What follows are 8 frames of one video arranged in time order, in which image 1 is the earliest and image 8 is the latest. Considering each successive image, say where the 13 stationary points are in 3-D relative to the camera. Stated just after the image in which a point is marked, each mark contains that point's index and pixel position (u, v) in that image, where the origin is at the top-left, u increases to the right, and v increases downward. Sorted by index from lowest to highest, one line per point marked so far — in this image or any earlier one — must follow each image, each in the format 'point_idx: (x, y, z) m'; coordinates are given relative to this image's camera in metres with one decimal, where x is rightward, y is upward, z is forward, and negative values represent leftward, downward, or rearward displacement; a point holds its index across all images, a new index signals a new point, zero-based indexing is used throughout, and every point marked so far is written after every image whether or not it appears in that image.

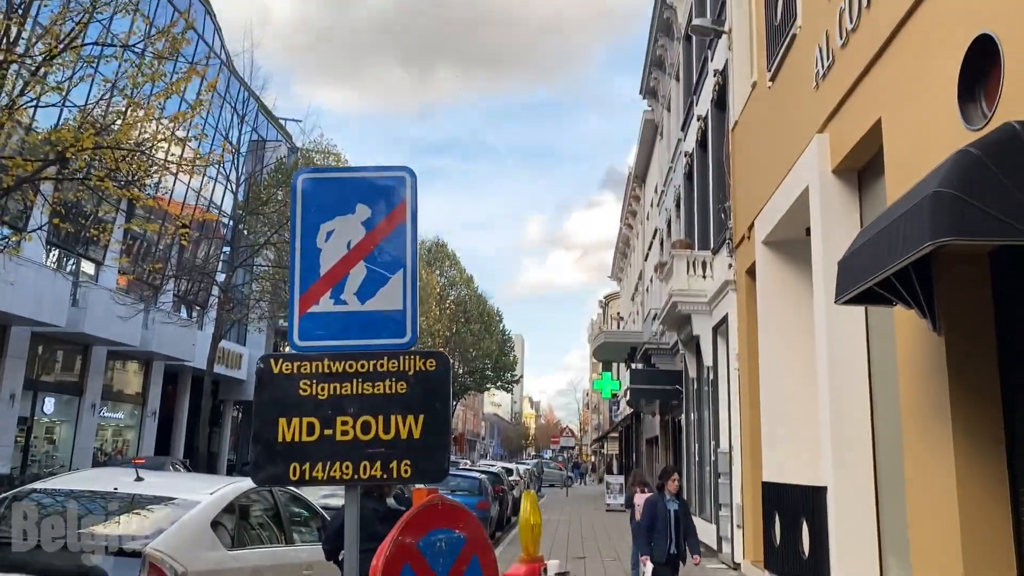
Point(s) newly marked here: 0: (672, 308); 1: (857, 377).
0: (+3.1, -0.4, +14.8) m
1: (+3.3, -0.8, +7.5) m
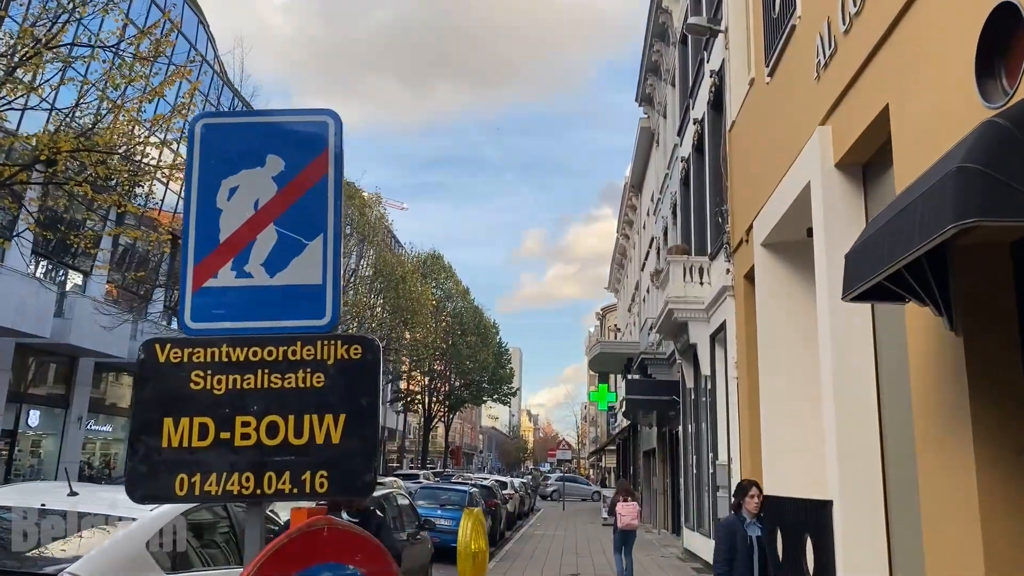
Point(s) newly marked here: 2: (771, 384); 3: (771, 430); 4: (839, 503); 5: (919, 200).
0: (+2.9, -0.5, +14.3) m
1: (+3.2, -0.8, +7.0) m
2: (+3.1, -1.1, +9.3) m
3: (+3.1, -1.7, +9.3) m
4: (+2.9, -1.9, +6.9) m
5: (+2.2, +0.5, +4.1) m
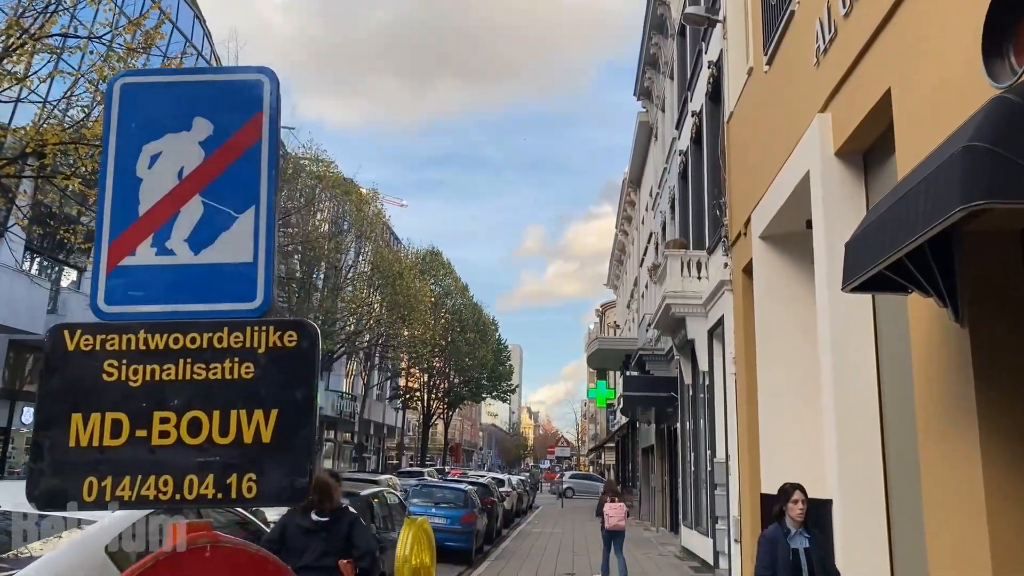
0: (+2.8, -0.4, +14.1) m
1: (+3.1, -0.8, +6.8) m
2: (+3.0, -1.1, +9.1) m
3: (+3.0, -1.6, +9.1) m
4: (+2.8, -1.8, +6.6) m
5: (+2.1, +0.5, +3.8) m
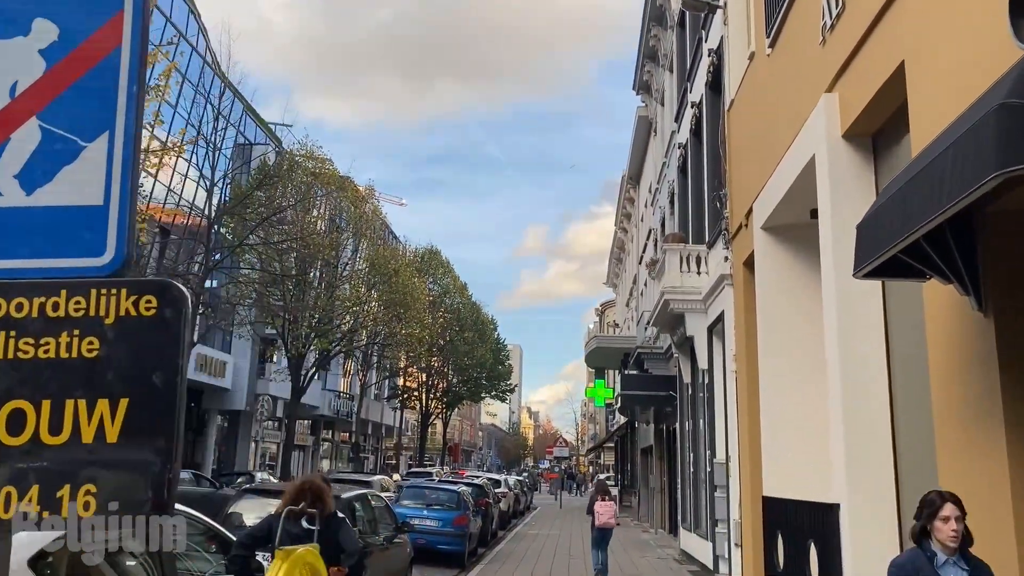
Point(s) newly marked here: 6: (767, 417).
0: (+2.7, -0.3, +13.7) m
1: (+3.0, -0.7, +6.4) m
2: (+2.9, -1.0, +8.7) m
3: (+2.9, -1.5, +8.6) m
4: (+2.7, -1.7, +6.2) m
5: (+1.9, +0.6, +3.4) m
6: (+2.9, -1.5, +8.7) m
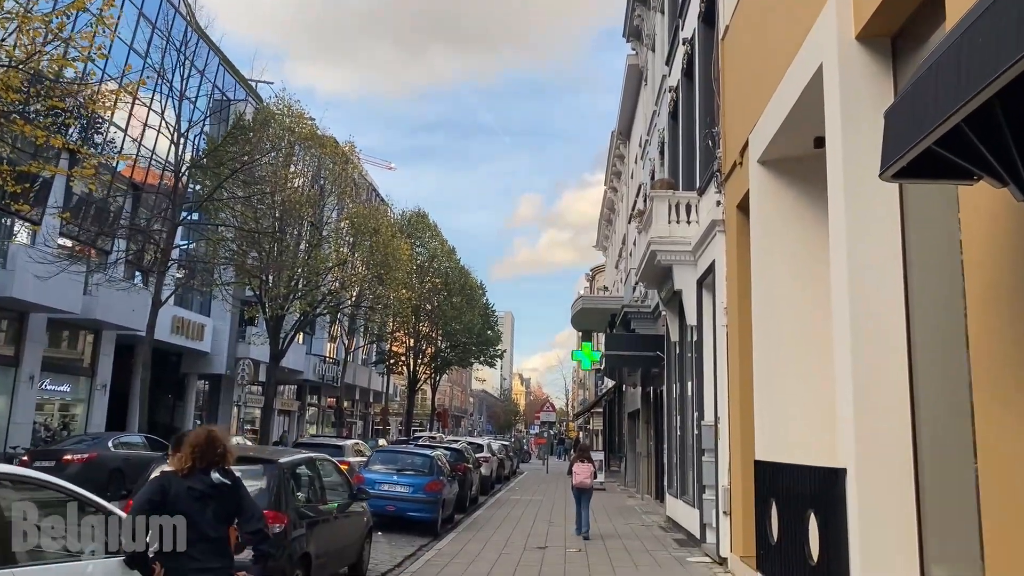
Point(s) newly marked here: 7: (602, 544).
0: (+2.3, +0.5, +12.7) m
1: (+2.6, -0.2, +5.4) m
2: (+2.6, -0.4, +7.7) m
3: (+2.5, -0.9, +7.7) m
4: (+2.4, -1.2, +5.3) m
5: (+1.6, +1.0, +2.4) m
6: (+2.5, -0.9, +7.8) m
7: (+1.4, -4.1, +12.3) m
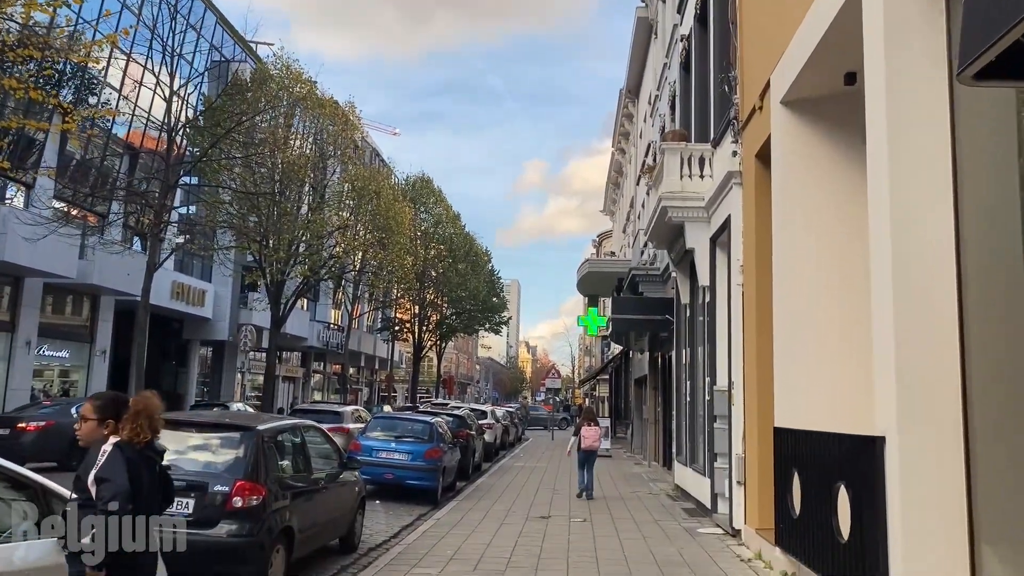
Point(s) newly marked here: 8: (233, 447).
0: (+2.3, +1.1, +12.0) m
1: (+2.6, +0.1, +4.8) m
2: (+2.6, 0.0, +7.1) m
3: (+2.5, -0.5, +7.1) m
4: (+2.3, -0.9, +4.7) m
5: (+1.6, +1.2, +1.7) m
6: (+2.5, -0.4, +7.1) m
7: (+1.5, -3.4, +11.8) m
8: (-2.3, -1.3, +6.5) m
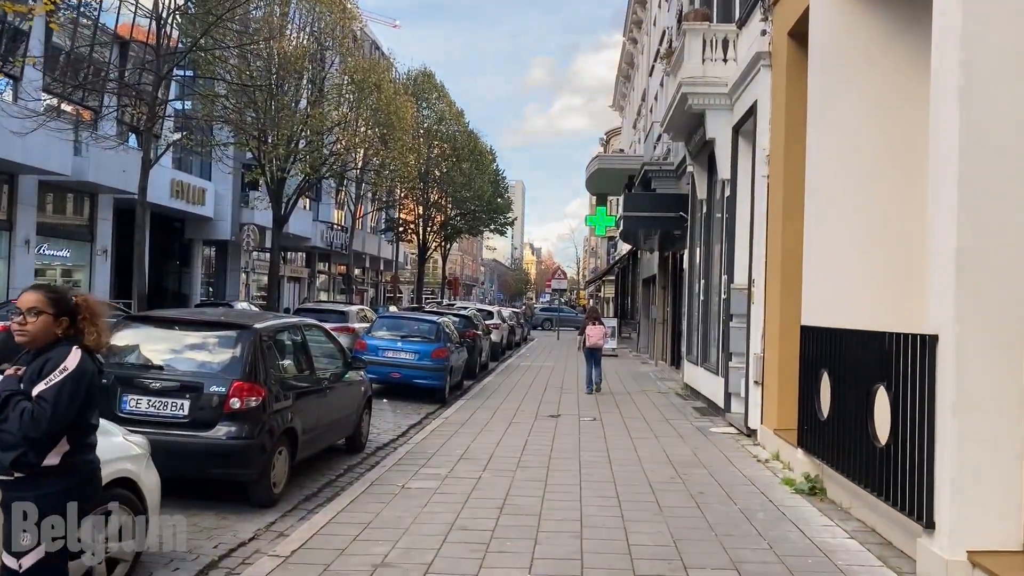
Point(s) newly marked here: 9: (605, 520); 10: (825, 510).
0: (+2.5, +2.7, +11.3) m
1: (+2.7, +0.8, +4.2) m
2: (+2.7, +1.0, +6.5) m
3: (+2.6, +0.5, +6.6) m
4: (+2.4, -0.2, +4.3) m
5: (+1.7, +1.5, +1.1) m
6: (+2.6, +0.5, +6.6) m
7: (+1.6, -1.9, +11.6) m
8: (-2.2, -0.5, +6.1) m
9: (+0.7, -1.7, +5.6) m
10: (+2.4, -1.7, +6.0) m
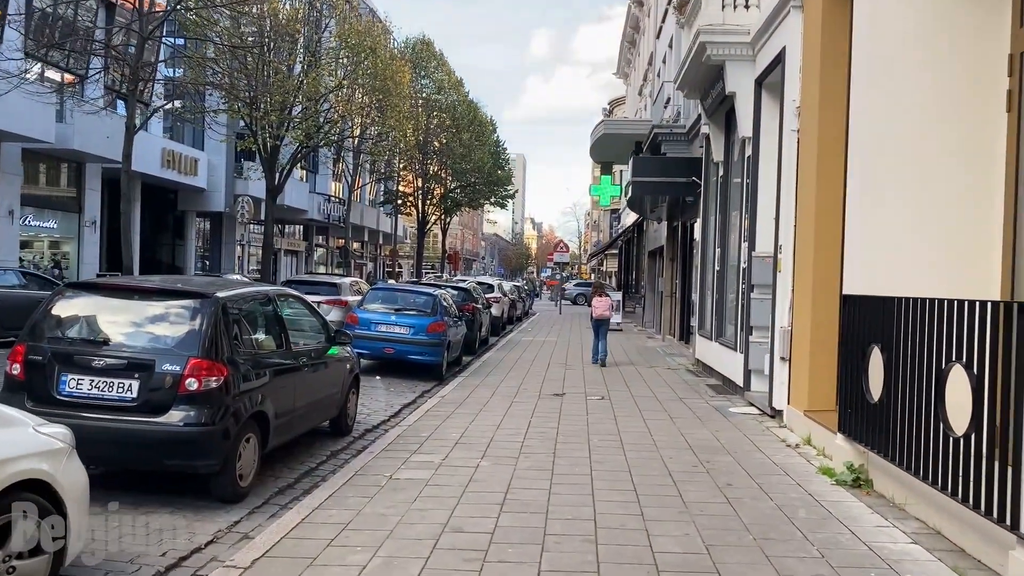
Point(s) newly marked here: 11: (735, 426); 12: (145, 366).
0: (+2.5, +3.1, +10.4) m
1: (+2.7, +1.0, +3.3) m
2: (+2.7, +1.3, +5.6) m
3: (+2.7, +0.7, +5.7) m
4: (+2.4, 0.0, +3.4) m
5: (+1.7, +1.5, +0.2) m
6: (+2.6, +0.8, +5.8) m
7: (+1.6, -1.4, +10.9) m
8: (-2.2, -0.2, +5.3) m
9: (+0.7, -1.4, +4.8) m
10: (+2.4, -1.5, +5.2) m
11: (+2.4, -1.5, +8.1) m
12: (-2.4, -0.5, +5.0) m
